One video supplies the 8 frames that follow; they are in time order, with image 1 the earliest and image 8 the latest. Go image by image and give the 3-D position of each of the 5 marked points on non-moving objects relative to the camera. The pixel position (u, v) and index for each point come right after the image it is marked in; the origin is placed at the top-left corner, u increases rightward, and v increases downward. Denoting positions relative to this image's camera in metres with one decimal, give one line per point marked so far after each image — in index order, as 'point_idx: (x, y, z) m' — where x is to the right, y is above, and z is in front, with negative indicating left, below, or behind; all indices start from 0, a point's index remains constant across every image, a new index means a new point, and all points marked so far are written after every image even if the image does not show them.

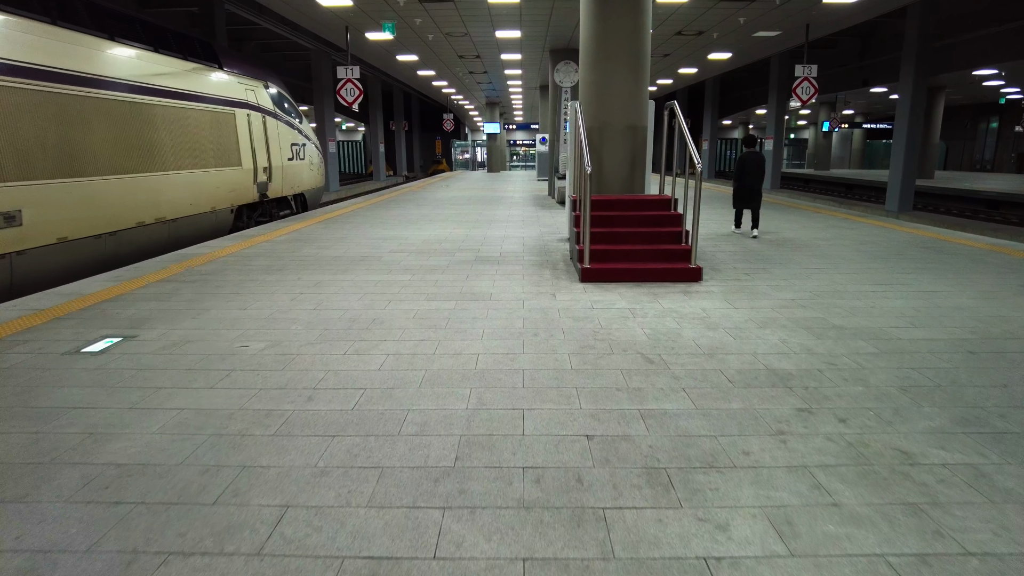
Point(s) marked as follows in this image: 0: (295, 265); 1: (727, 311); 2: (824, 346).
0: (-2.3, +0.2, +6.7) m
1: (+1.6, -0.2, +4.7) m
2: (+1.9, -0.3, +3.9) m
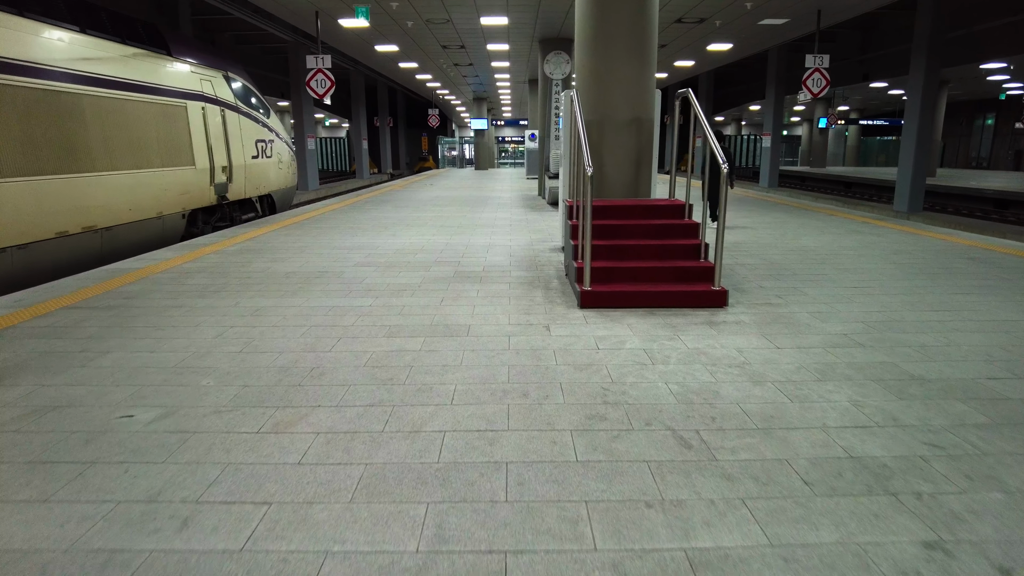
0: (-2.4, 0.0, +5.7) m
1: (+1.5, -0.4, +3.7) m
2: (+1.8, -0.6, +2.9) m
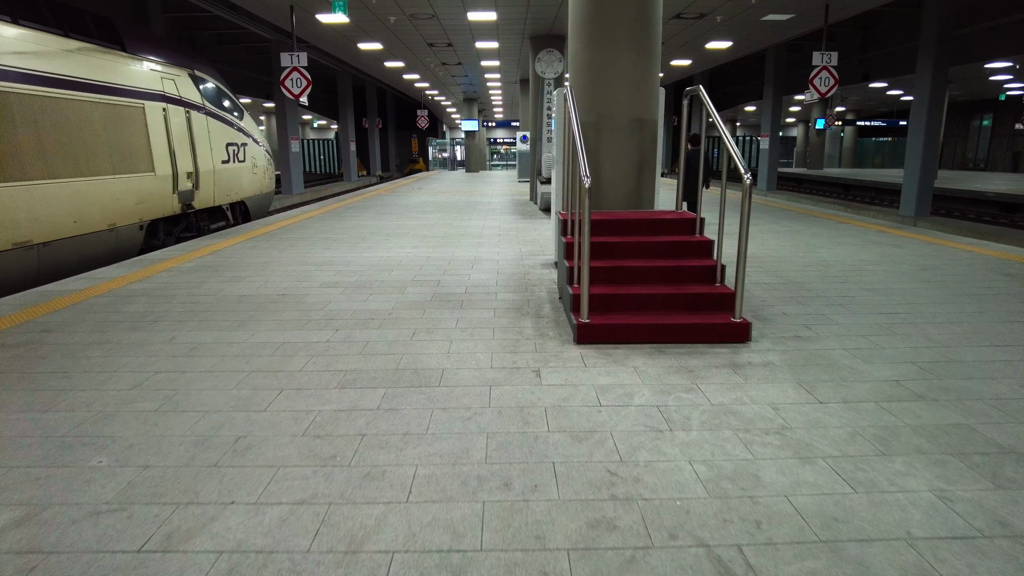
0: (-2.5, -0.2, +4.9) m
1: (+1.4, -0.6, +2.9) m
2: (+1.7, -0.7, +2.1) m
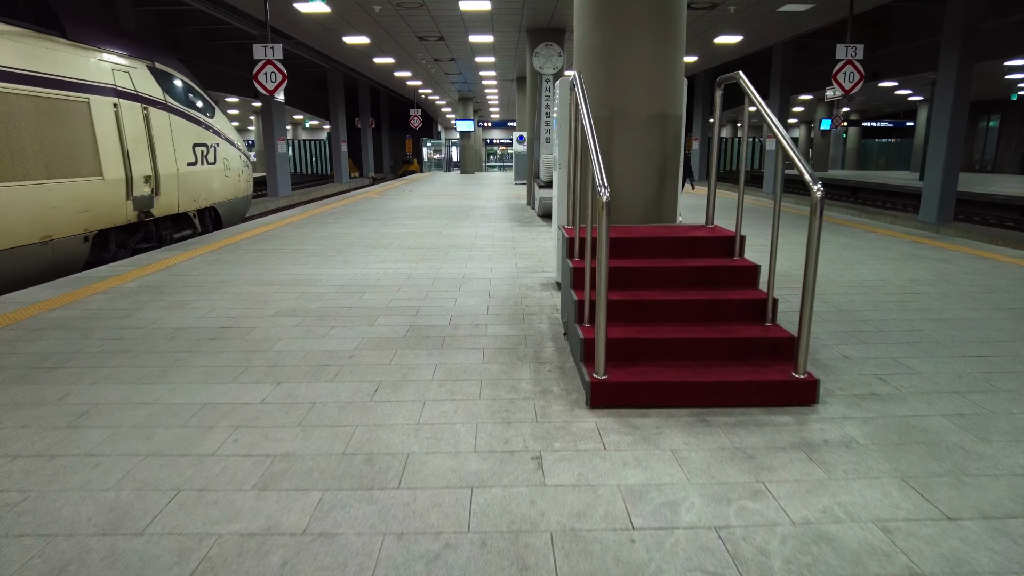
0: (-2.6, -0.4, +3.9) m
1: (+1.3, -0.8, +2.0) m
2: (+1.7, -1.0, +1.2) m
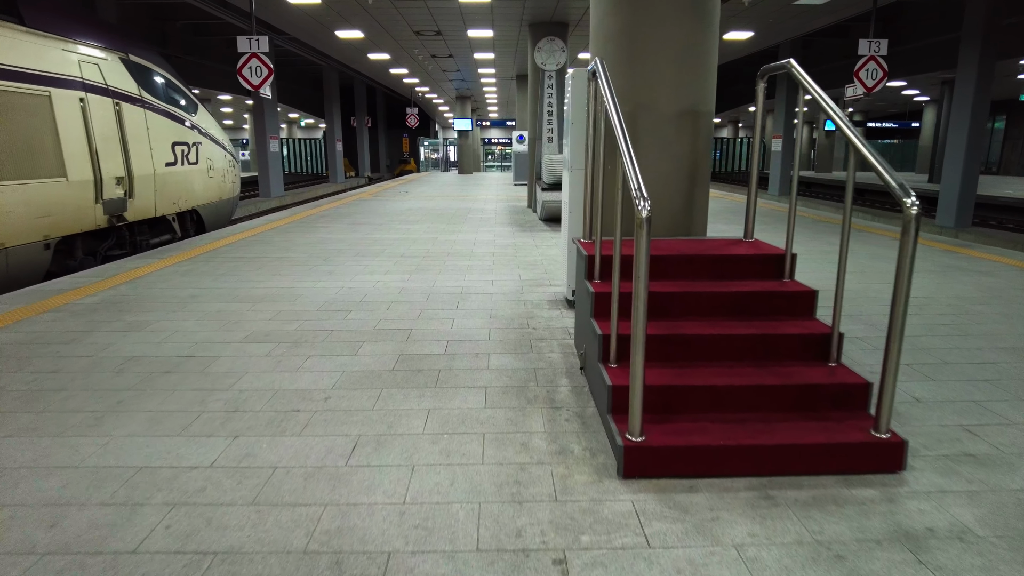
0: (-2.5, -0.5, +3.3) m
1: (+1.4, -0.9, +1.4) m
2: (+1.7, -1.1, +0.6) m
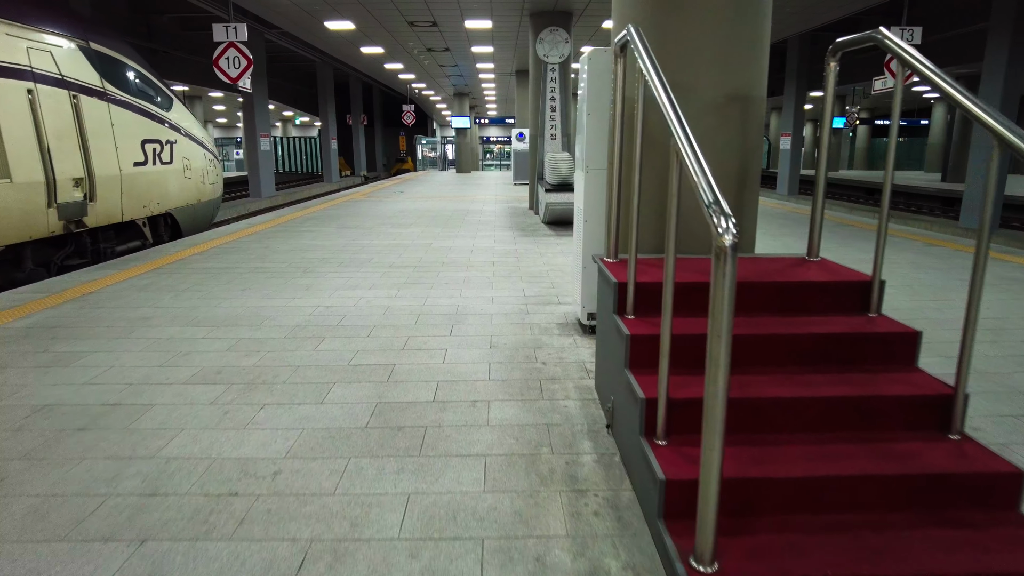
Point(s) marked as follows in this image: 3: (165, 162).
0: (-2.5, -0.7, +2.5) m
1: (+1.4, -1.1, +0.6) m
2: (+1.8, -1.3, -0.2) m
3: (-4.8, +1.8, +8.9) m
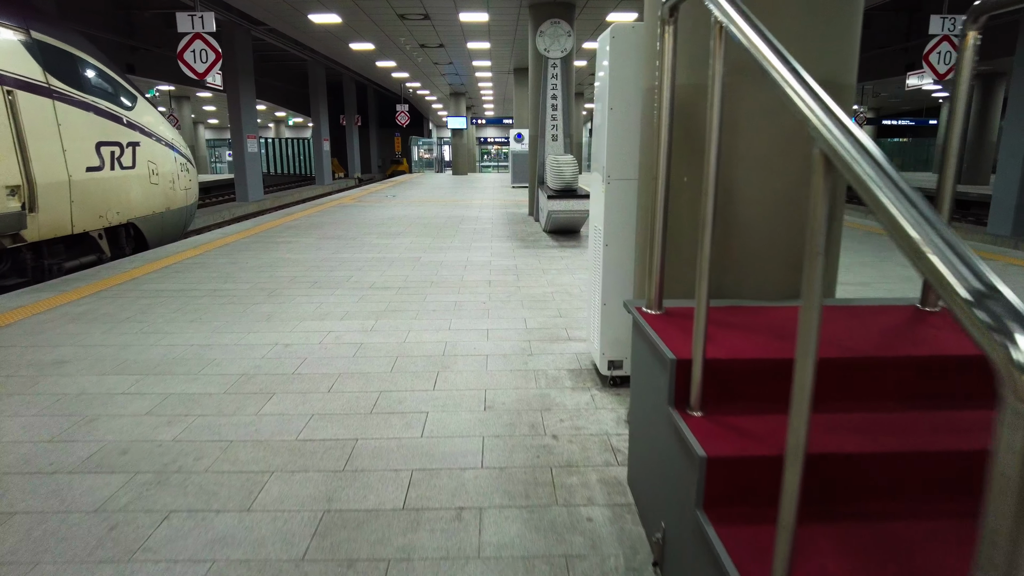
0: (-2.5, -0.9, +1.7) m
1: (+1.4, -1.3, -0.2) m
2: (+1.8, -1.5, -1.0) m
3: (-4.8, +1.5, +8.0) m
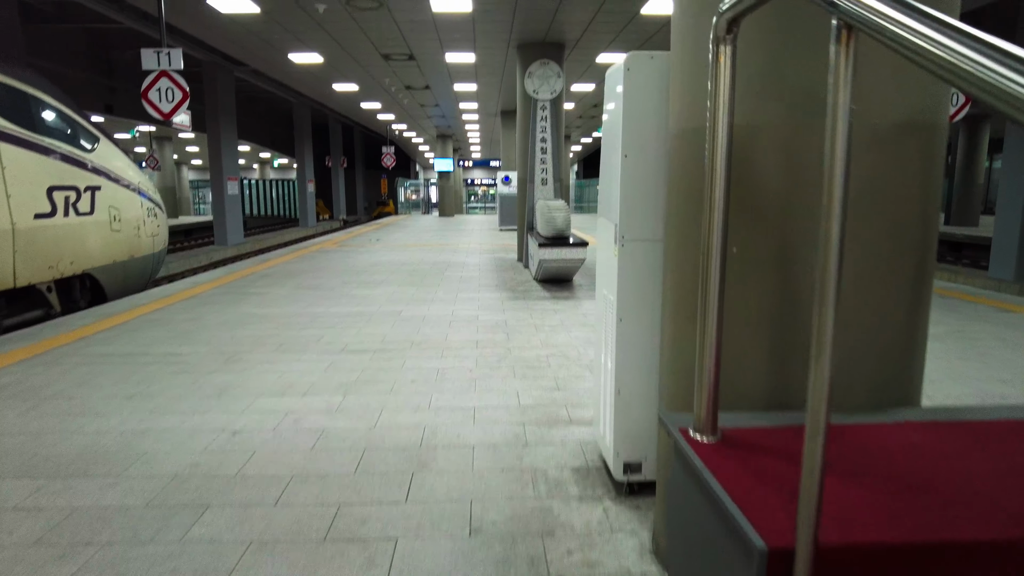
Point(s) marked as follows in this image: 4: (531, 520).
0: (-2.5, -1.2, +1.0) m
1: (+1.5, -1.4, -0.9) m
2: (+1.8, -1.5, -1.7) m
3: (-5.0, +0.9, +7.4) m
4: (+0.1, -0.9, +2.4) m
